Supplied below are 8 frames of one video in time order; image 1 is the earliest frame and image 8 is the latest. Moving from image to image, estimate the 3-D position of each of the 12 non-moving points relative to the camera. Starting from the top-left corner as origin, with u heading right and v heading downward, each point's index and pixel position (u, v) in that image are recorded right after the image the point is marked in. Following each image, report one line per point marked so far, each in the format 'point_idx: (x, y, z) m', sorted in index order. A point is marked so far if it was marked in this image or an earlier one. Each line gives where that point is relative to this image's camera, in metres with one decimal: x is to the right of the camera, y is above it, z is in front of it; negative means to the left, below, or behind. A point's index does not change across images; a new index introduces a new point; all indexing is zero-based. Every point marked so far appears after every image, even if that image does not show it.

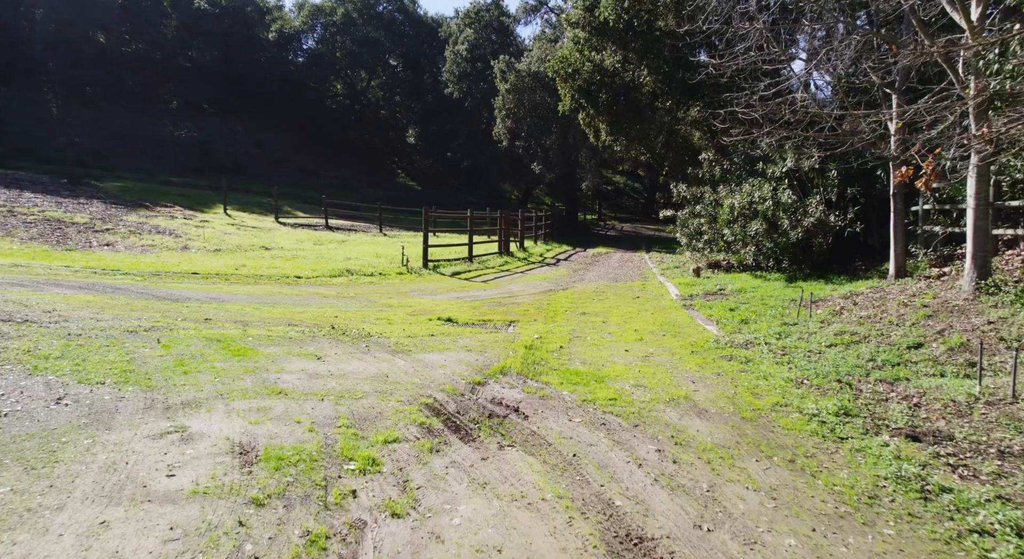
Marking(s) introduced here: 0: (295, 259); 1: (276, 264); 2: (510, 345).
0: (-5.3, +0.5, +15.3) m
1: (-5.1, +0.3, +13.5) m
2: (0.0, -0.7, +6.2) m
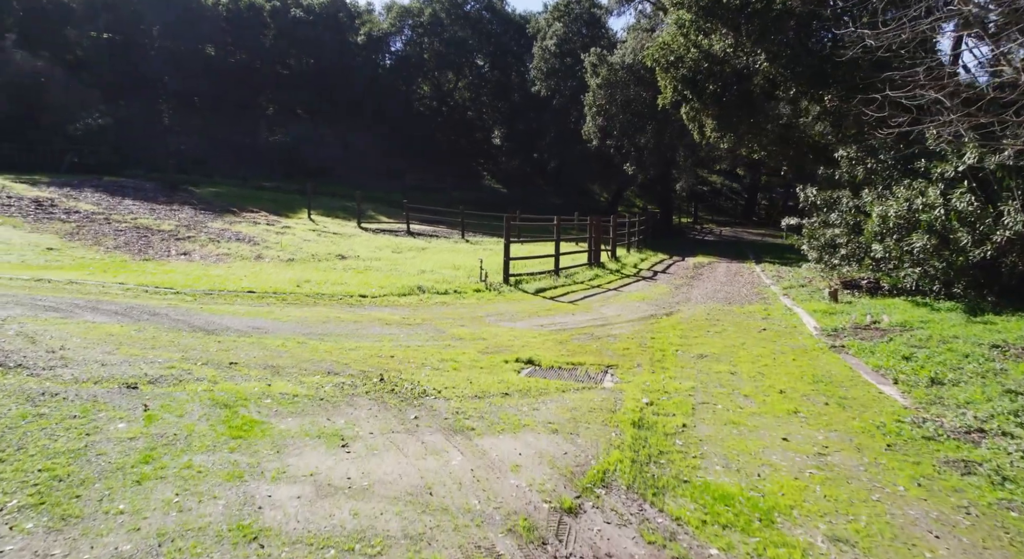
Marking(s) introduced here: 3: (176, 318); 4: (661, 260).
0: (-3.3, +0.2, +14.2) m
1: (-3.3, 0.0, +12.4) m
2: (+0.7, -1.0, +4.5) m
3: (-4.0, -0.5, +7.5) m
4: (+4.7, +0.6, +19.7) m
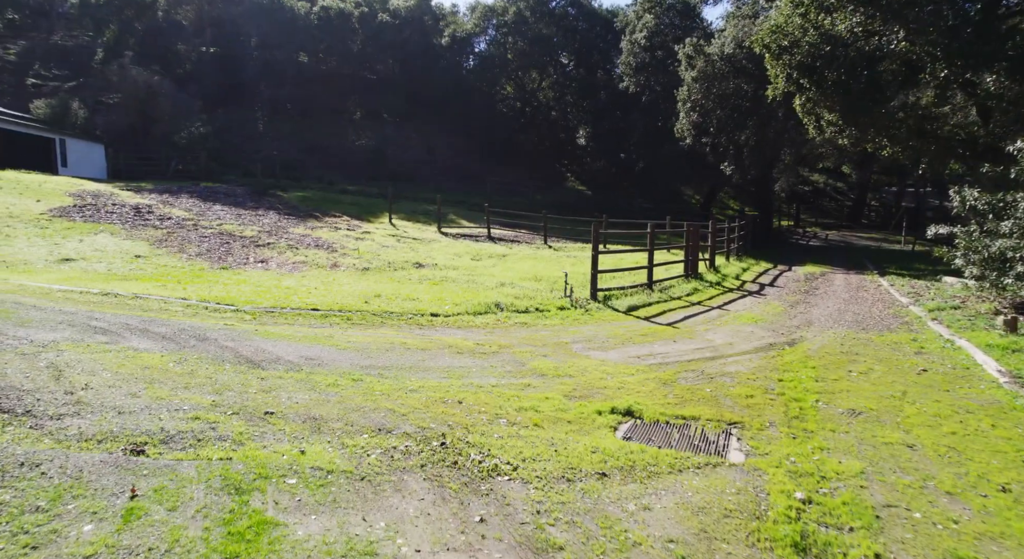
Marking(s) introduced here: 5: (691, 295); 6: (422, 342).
0: (-1.5, -0.1, +13.2) m
1: (-1.7, -0.2, +11.5) m
2: (+1.2, -1.3, +3.1) m
3: (-3.1, -0.7, +6.7) m
4: (+7.2, +0.3, +17.7) m
5: (+3.6, -0.3, +12.7) m
6: (-1.1, -0.8, +7.8) m
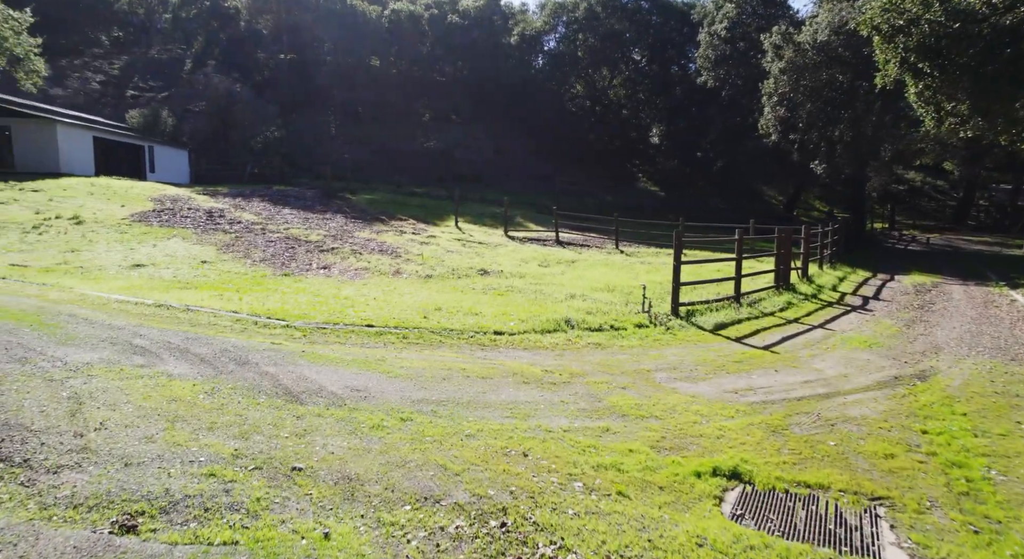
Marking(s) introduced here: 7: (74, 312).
0: (-0.1, -0.3, +12.3) m
1: (-0.5, -0.4, +10.7) m
2: (+1.5, -1.5, +2.0) m
3: (-2.4, -0.9, +6.0) m
4: (+9.0, 0.0, +15.9) m
5: (+4.9, -0.5, +11.2) m
6: (-0.3, -1.0, +6.9) m
7: (-5.9, -0.5, +8.4) m
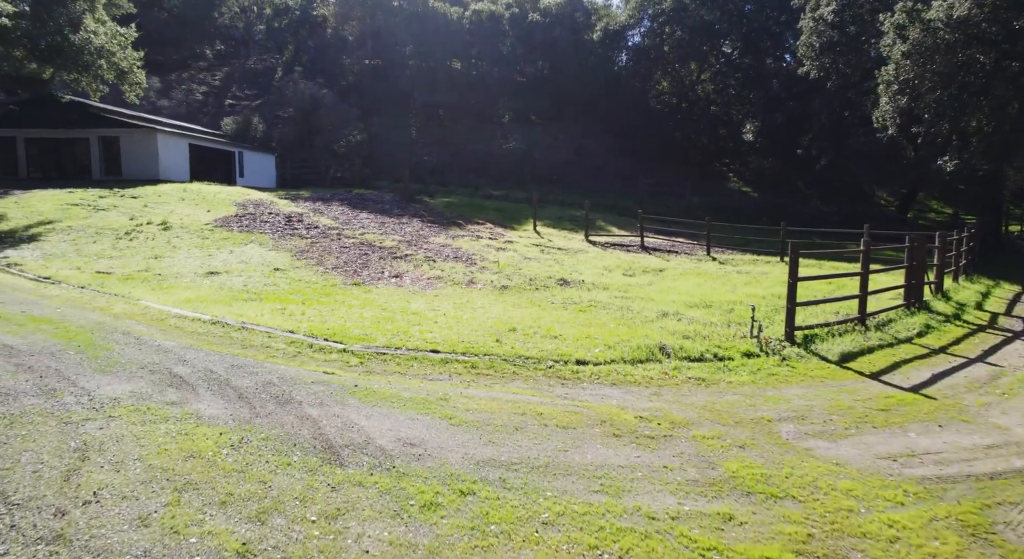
0: (+1.4, -0.5, +11.1) m
1: (+0.7, -0.7, +9.5) m
2: (+1.7, -1.7, +0.6) m
3: (-1.7, -1.1, +5.1) m
4: (+10.8, -0.3, +13.5) m
5: (+6.2, -0.8, +9.4) m
6: (+0.5, -1.2, +5.7) m
7: (-4.9, -0.6, +7.9) m
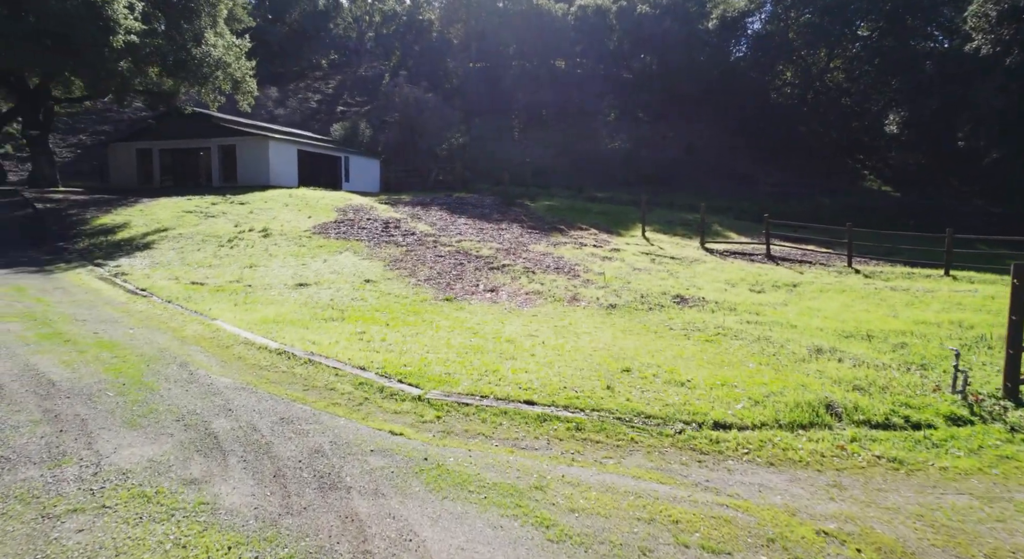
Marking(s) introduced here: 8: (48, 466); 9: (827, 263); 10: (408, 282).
0: (+3.0, -0.9, +9.1) m
1: (+2.1, -1.0, +7.7) m
2: (+1.6, -2.1, -1.2) m
3: (-1.0, -1.4, +3.7) m
4: (+12.8, -0.8, +10.0) m
5: (+7.5, -1.2, +6.7) m
6: (+1.3, -1.5, +4.0) m
7: (-3.7, -0.9, +7.0) m
8: (-3.1, -1.3, +4.3) m
9: (+8.9, +0.4, +17.5) m
10: (-2.3, -0.1, +13.9) m
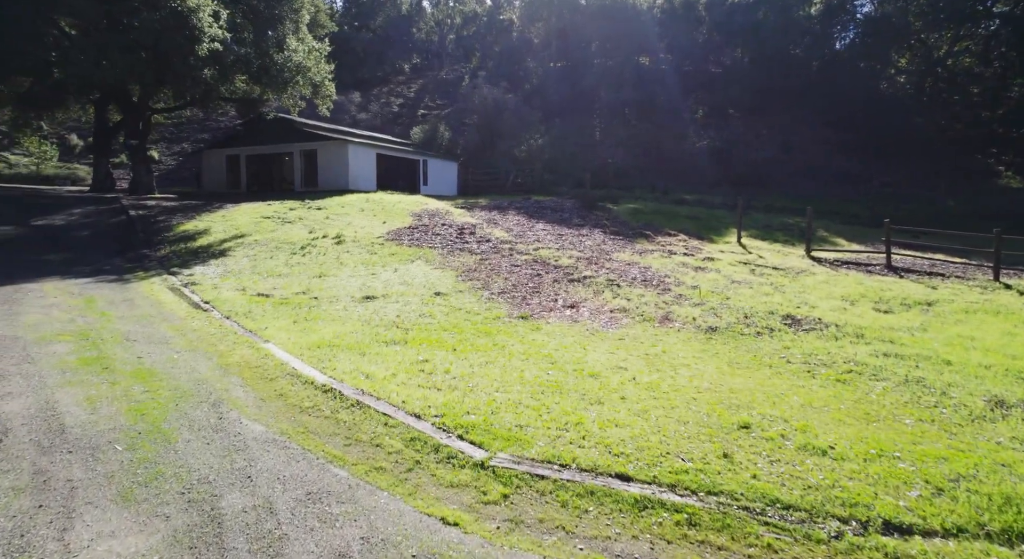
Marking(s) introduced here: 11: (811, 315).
0: (+4.1, -1.2, +7.4) m
1: (+3.0, -1.3, +6.0) m
2: (+1.4, -2.3, -2.7) m
3: (-0.6, -1.7, +2.5) m
4: (+13.8, -1.2, +7.0) m
5: (+8.2, -1.6, +4.4) m
6: (+1.7, -1.8, +2.5) m
7: (-2.9, -1.2, +6.1) m
8: (-2.7, -1.5, +3.3) m
9: (+10.9, +0.1, +15.0) m
10: (-0.7, -0.3, +12.8) m
11: (+5.5, -0.6, +11.5) m
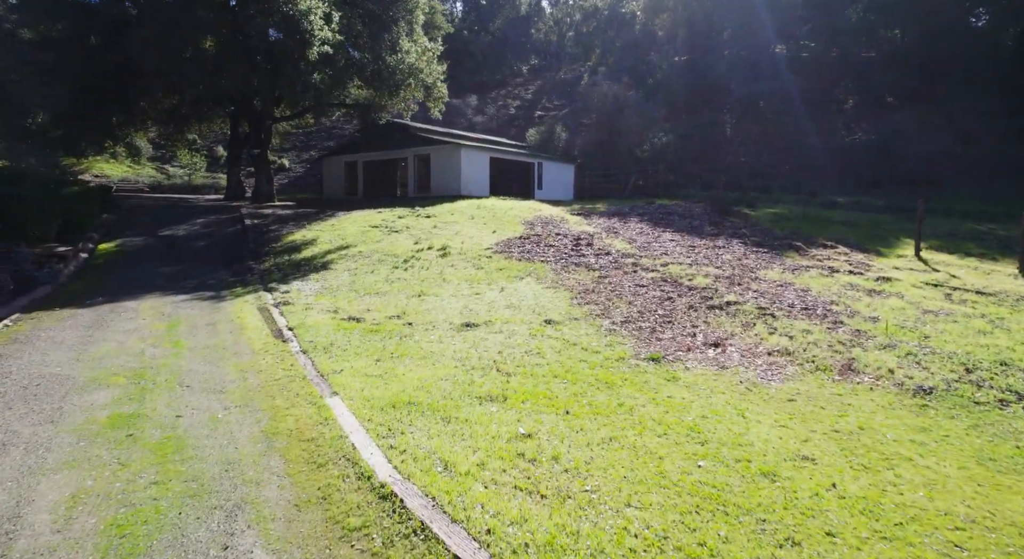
0: (+5.1, -1.7, +4.4) m
1: (+3.8, -1.8, +3.3) m
2: (+0.6, -2.8, -5.1) m
3: (-0.4, -2.1, +0.4) m
4: (+14.6, -1.8, +2.2) m
5: (+8.6, -2.1, +0.7) m
6: (+1.9, -2.3, 0.0) m
7: (-1.9, -1.6, +4.4) m
8: (-2.3, -1.9, +1.6) m
9: (+13.2, -0.6, +10.6) m
10: (+1.5, -0.8, +10.6) m
11: (+7.3, -1.2, +8.2) m
